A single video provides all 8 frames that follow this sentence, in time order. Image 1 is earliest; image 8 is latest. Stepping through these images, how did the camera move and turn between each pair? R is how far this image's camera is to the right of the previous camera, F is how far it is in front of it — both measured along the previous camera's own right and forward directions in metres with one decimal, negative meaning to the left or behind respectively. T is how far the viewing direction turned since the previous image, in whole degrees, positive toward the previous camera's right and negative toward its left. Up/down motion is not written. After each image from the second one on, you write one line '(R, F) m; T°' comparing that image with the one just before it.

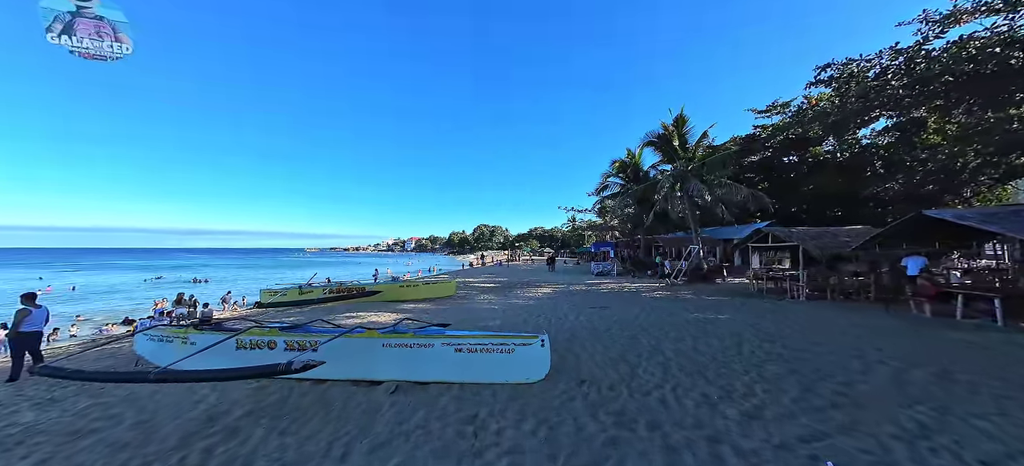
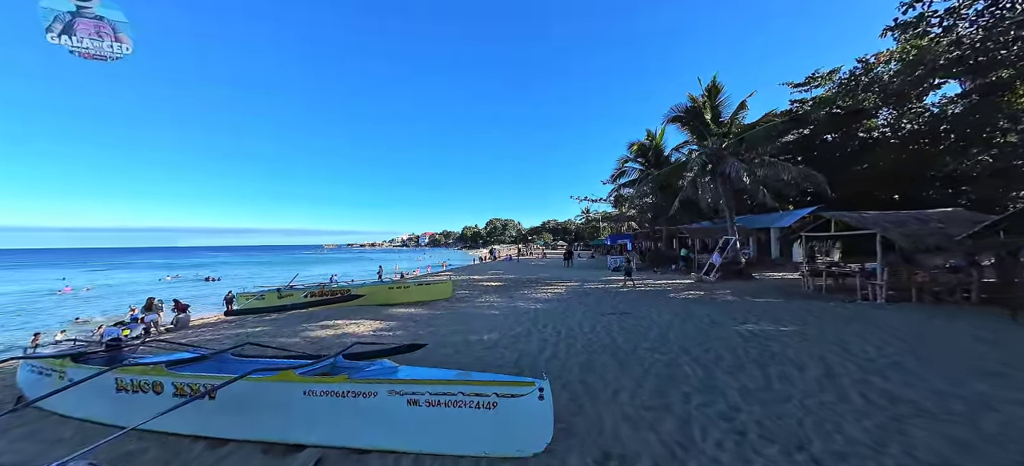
(+0.3, +1.7) m; -2°
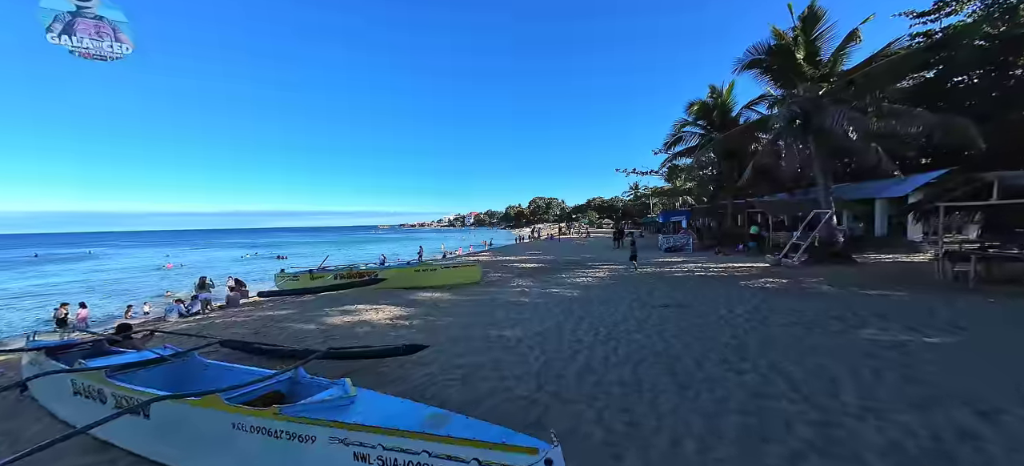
(+0.3, +1.3) m; -8°
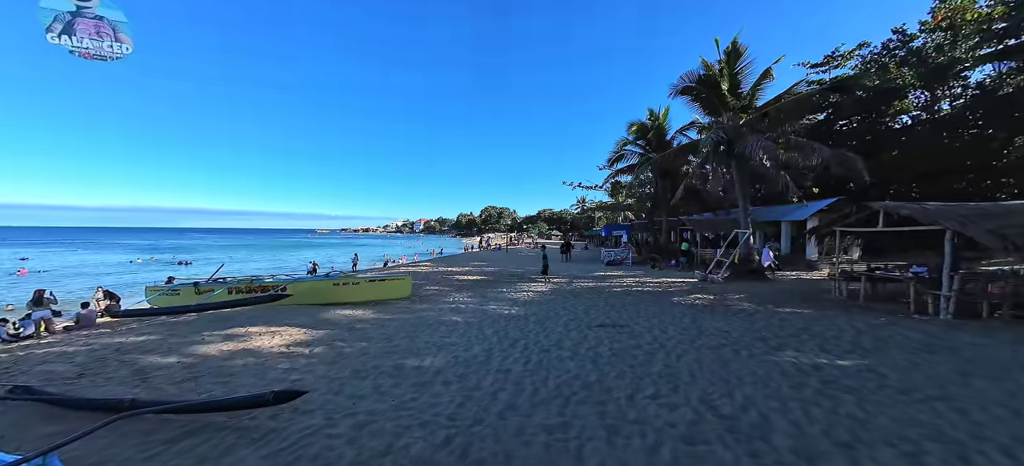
(+0.3, +0.6) m; +9°
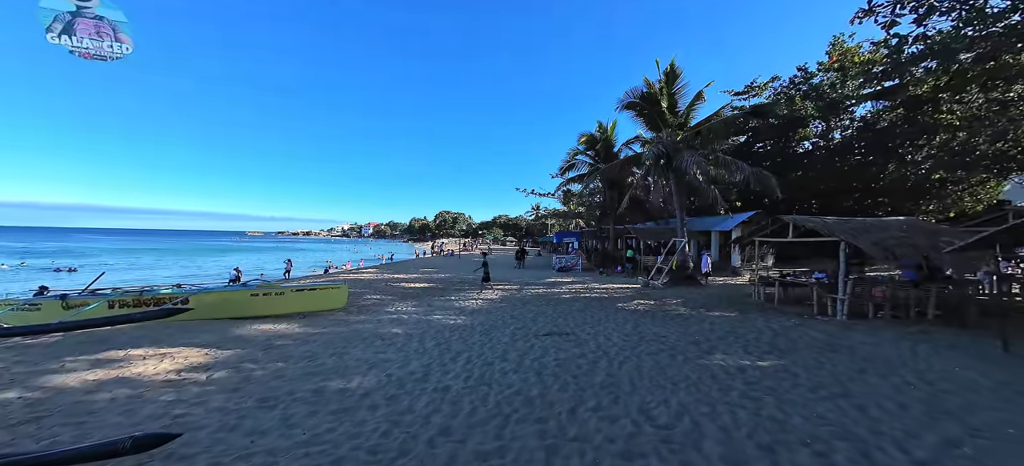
(+0.1, +0.1) m; +8°
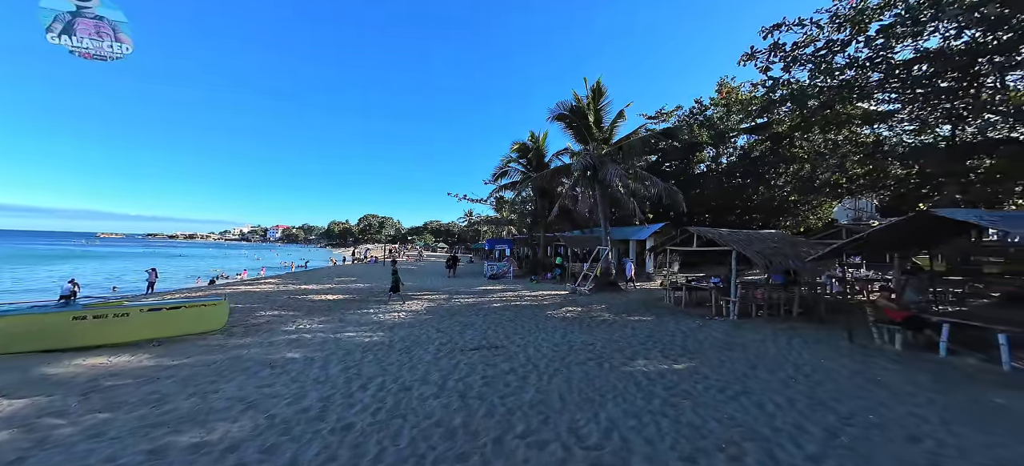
(+0.1, +0.3) m; +11°
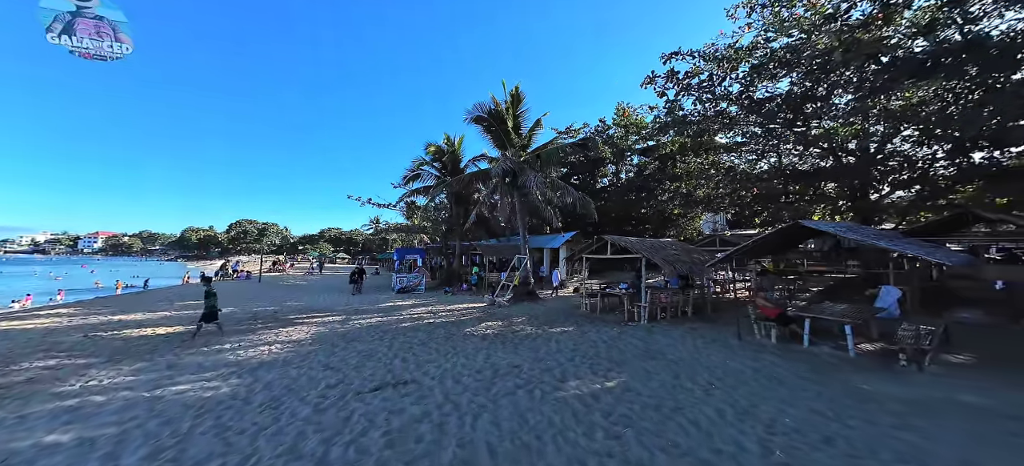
(0.0, +0.8) m; +14°
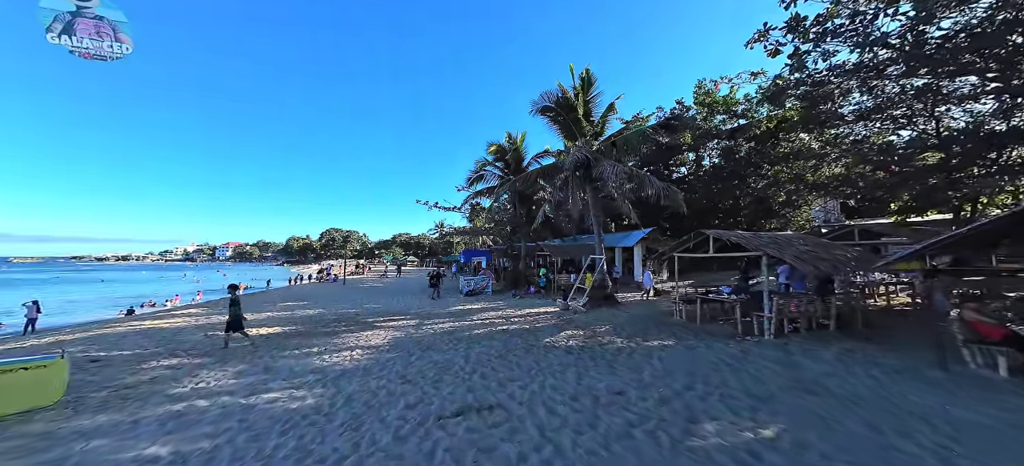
(-0.5, +0.9) m; -10°
